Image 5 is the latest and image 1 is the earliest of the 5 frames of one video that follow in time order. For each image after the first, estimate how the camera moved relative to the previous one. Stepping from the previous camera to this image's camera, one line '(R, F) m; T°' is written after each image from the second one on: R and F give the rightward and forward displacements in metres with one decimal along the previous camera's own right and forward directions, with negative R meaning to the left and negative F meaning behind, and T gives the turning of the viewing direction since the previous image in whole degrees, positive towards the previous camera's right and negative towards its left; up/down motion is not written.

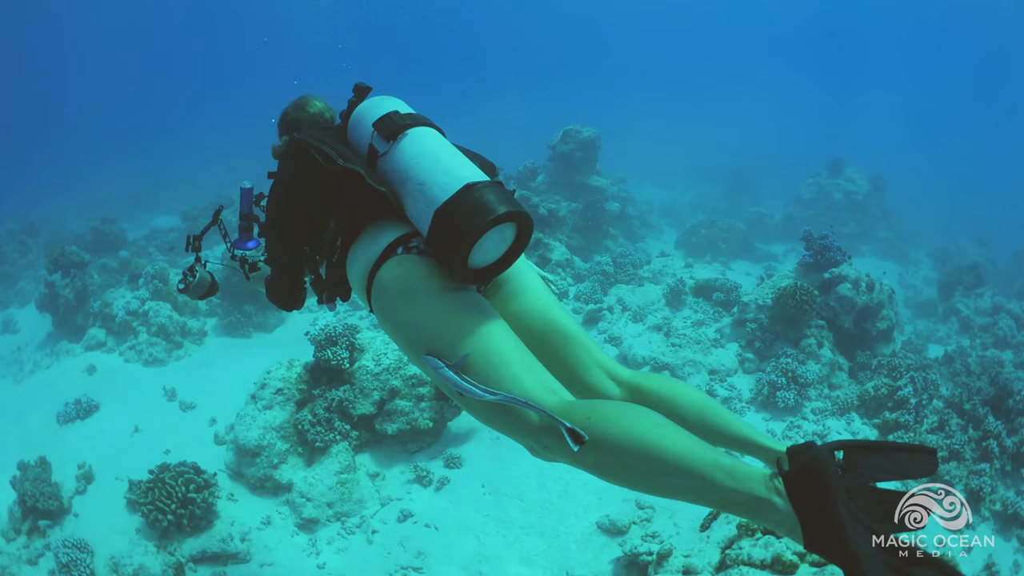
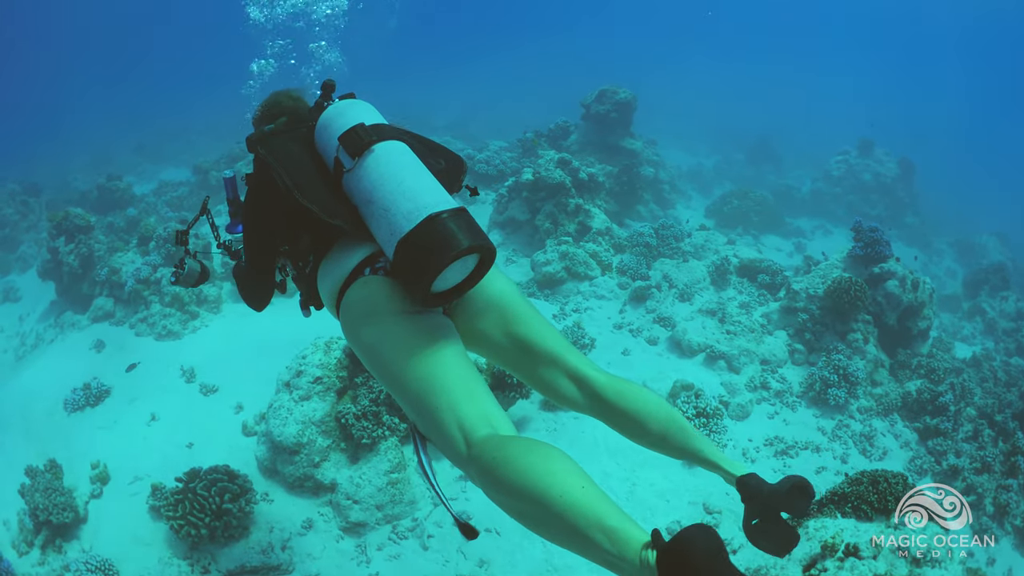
(-1.2, +0.9) m; +1°
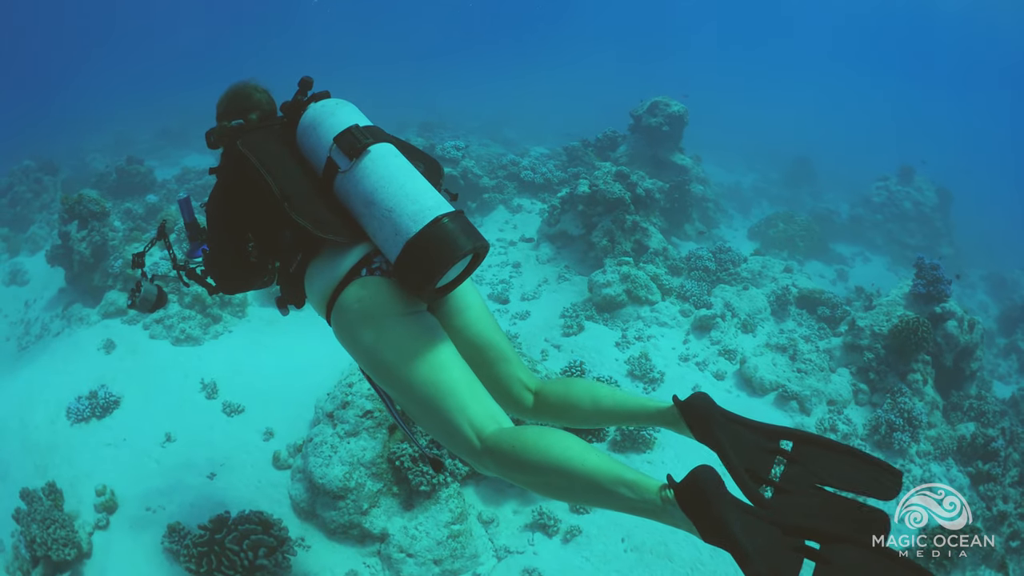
(-1.1, +1.0) m; 0°
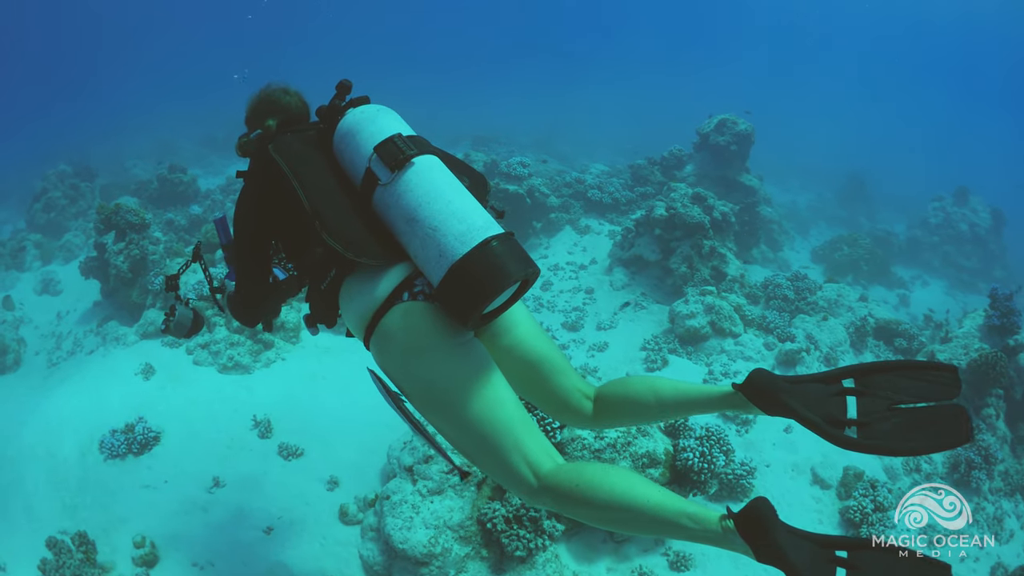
(-1.2, +0.8) m; -1°
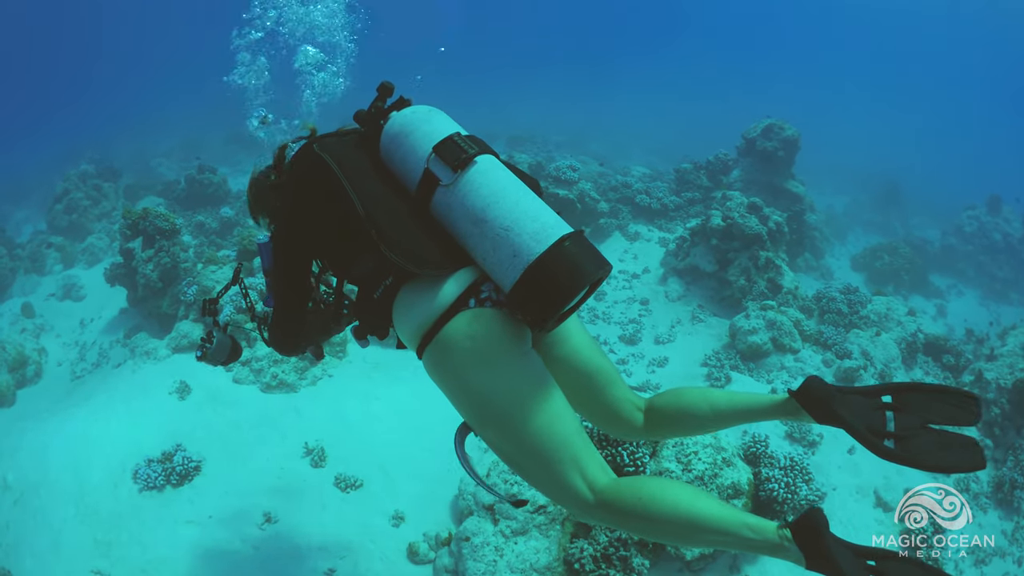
(-1.0, +0.5) m; +1°
